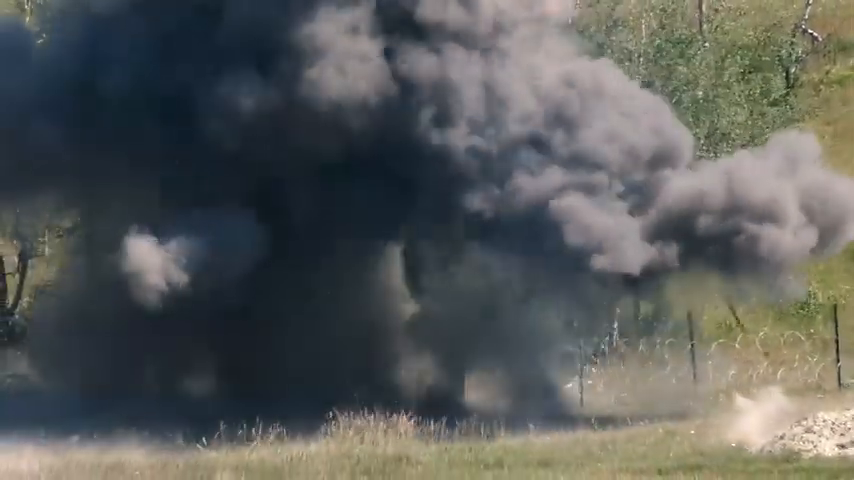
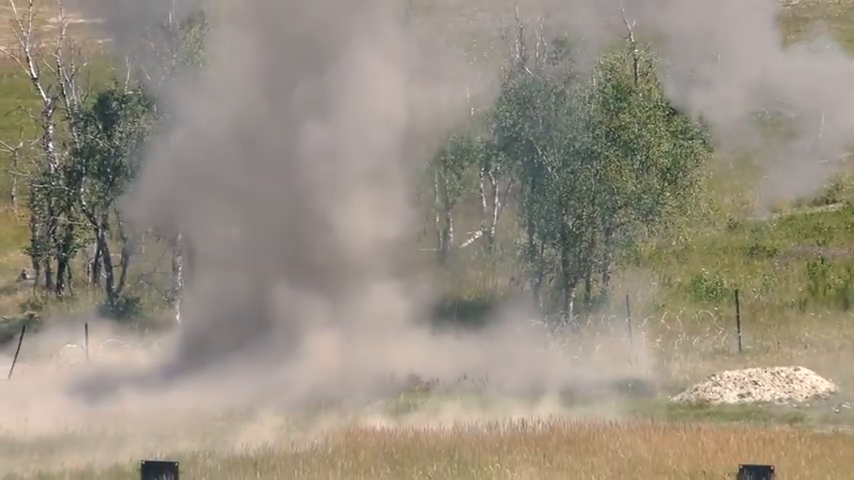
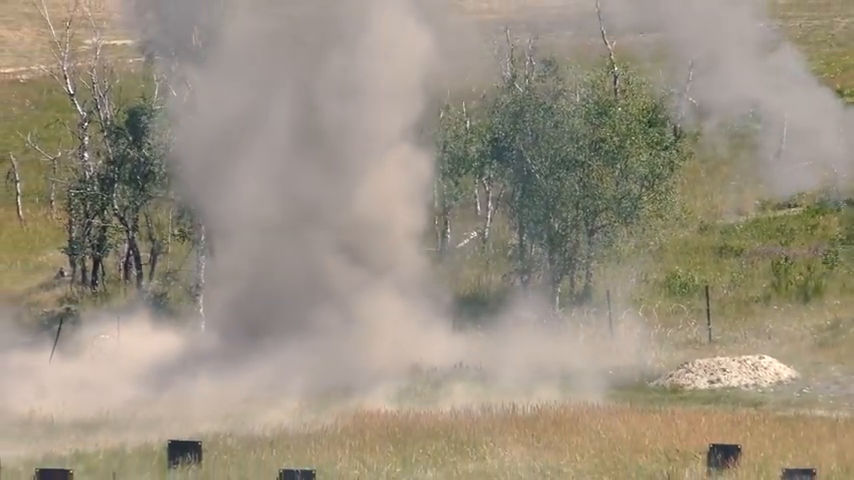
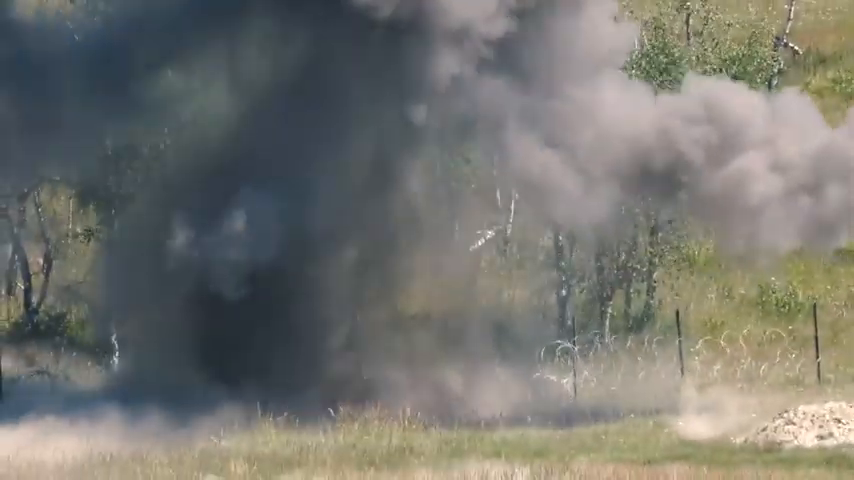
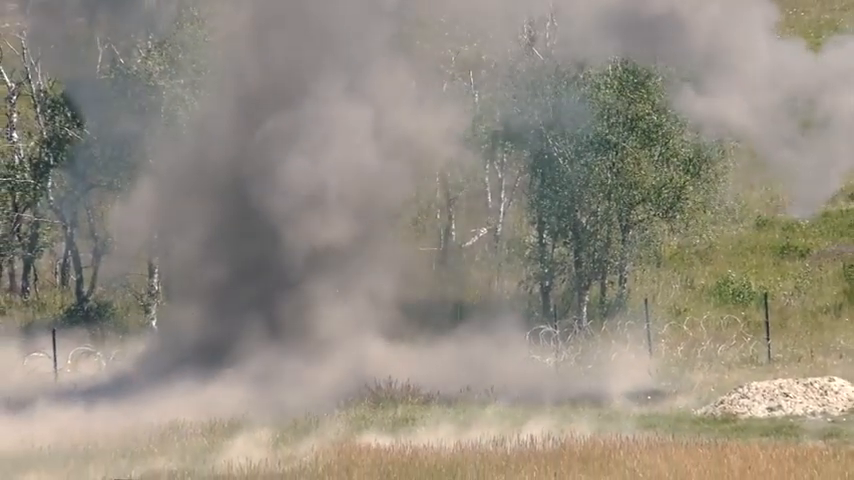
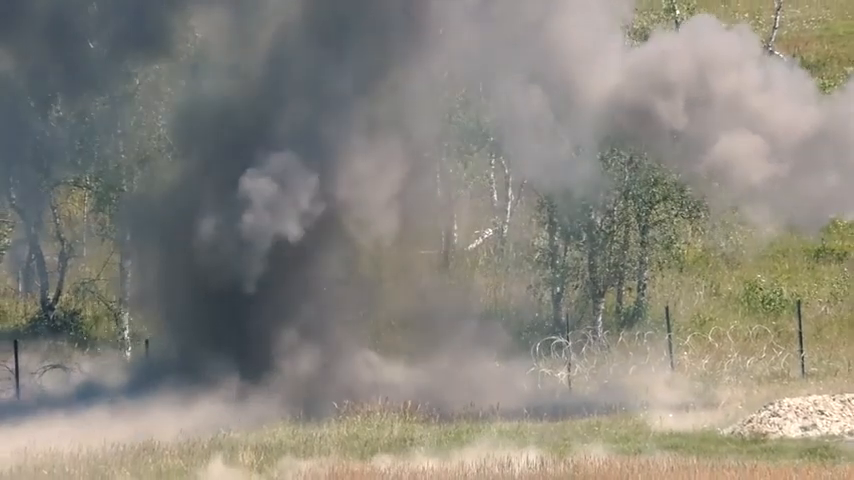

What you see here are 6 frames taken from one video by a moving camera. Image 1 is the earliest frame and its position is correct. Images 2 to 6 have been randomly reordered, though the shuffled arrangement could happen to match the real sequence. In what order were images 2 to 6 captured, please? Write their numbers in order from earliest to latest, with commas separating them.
4, 6, 5, 2, 3
